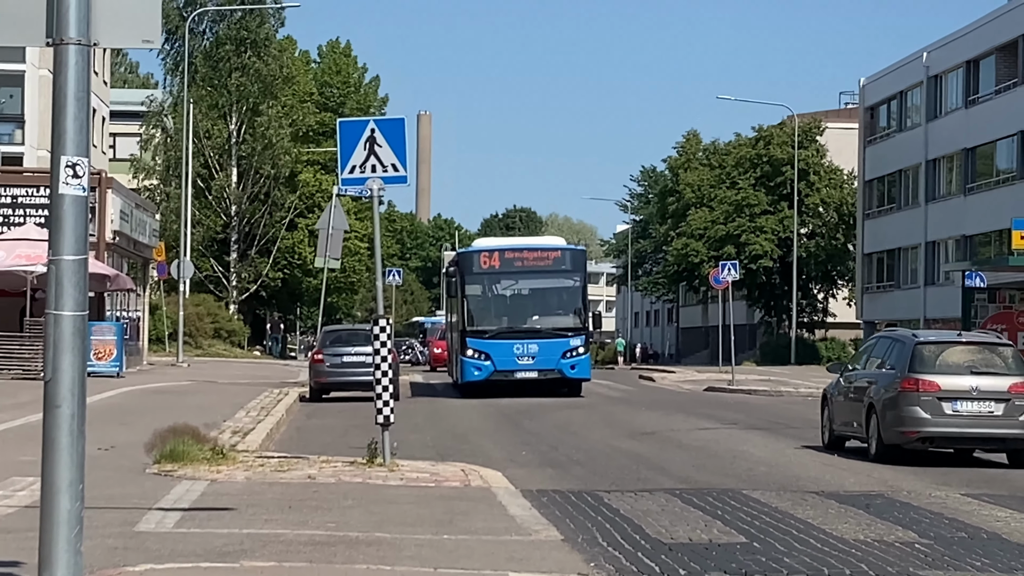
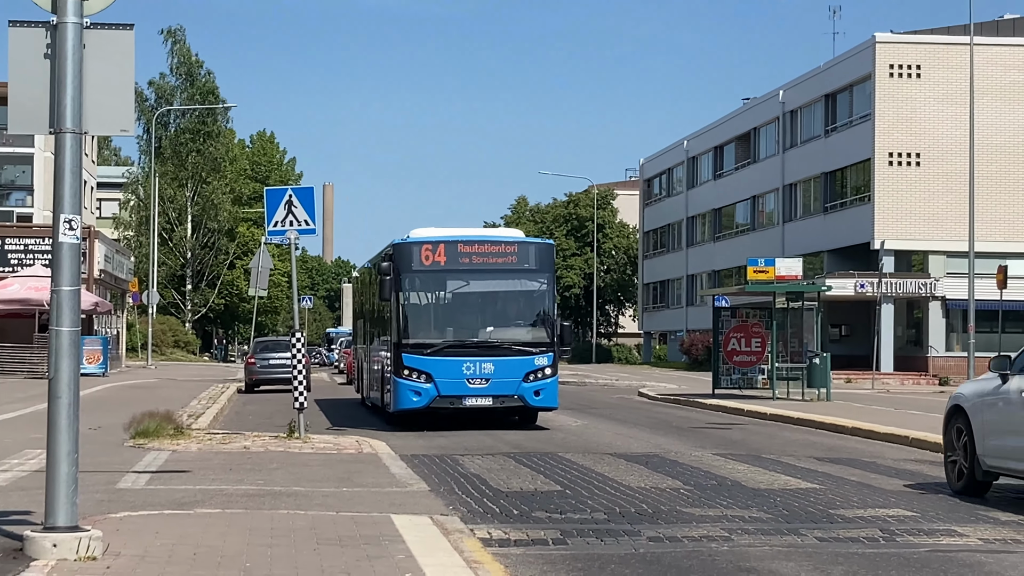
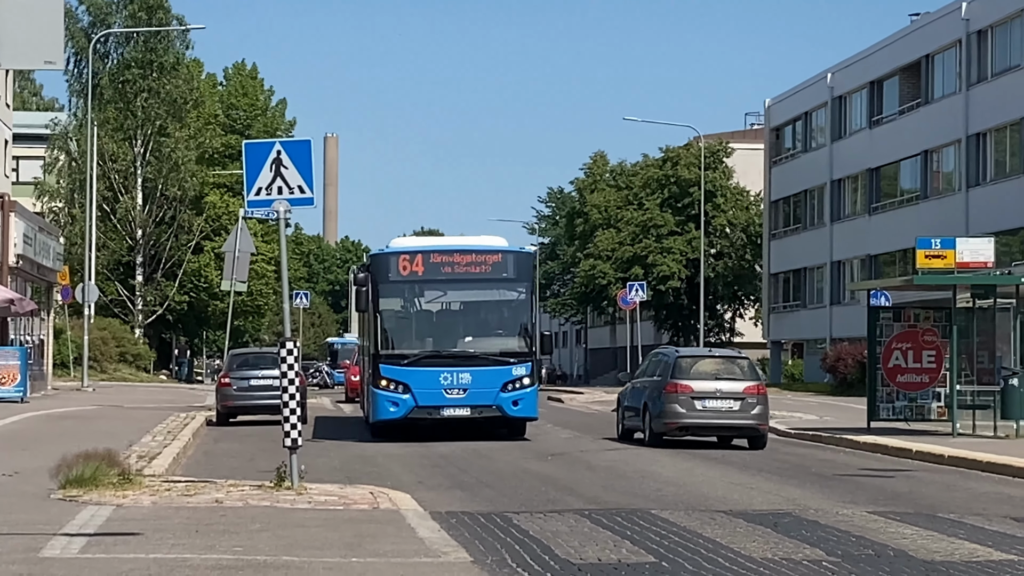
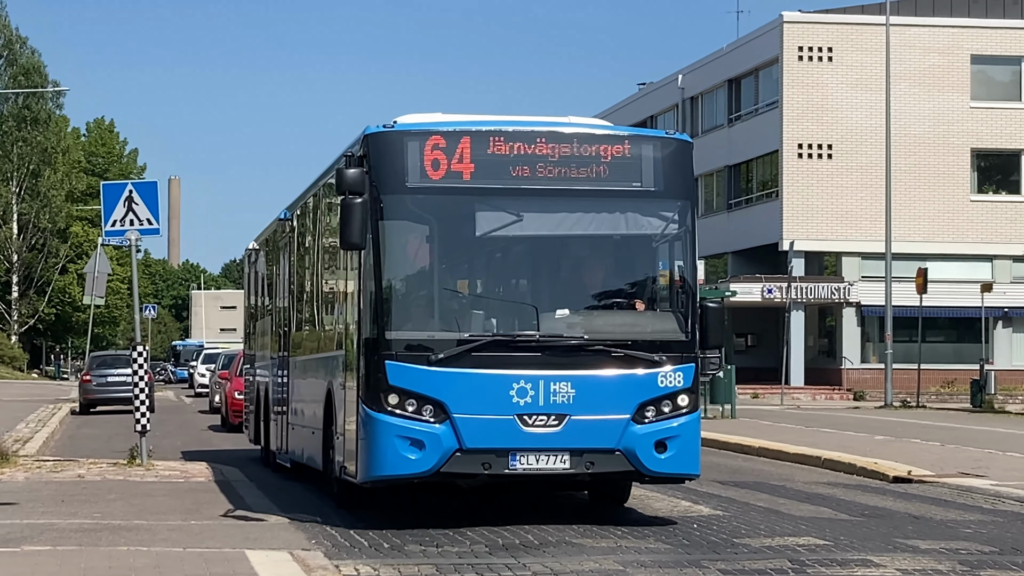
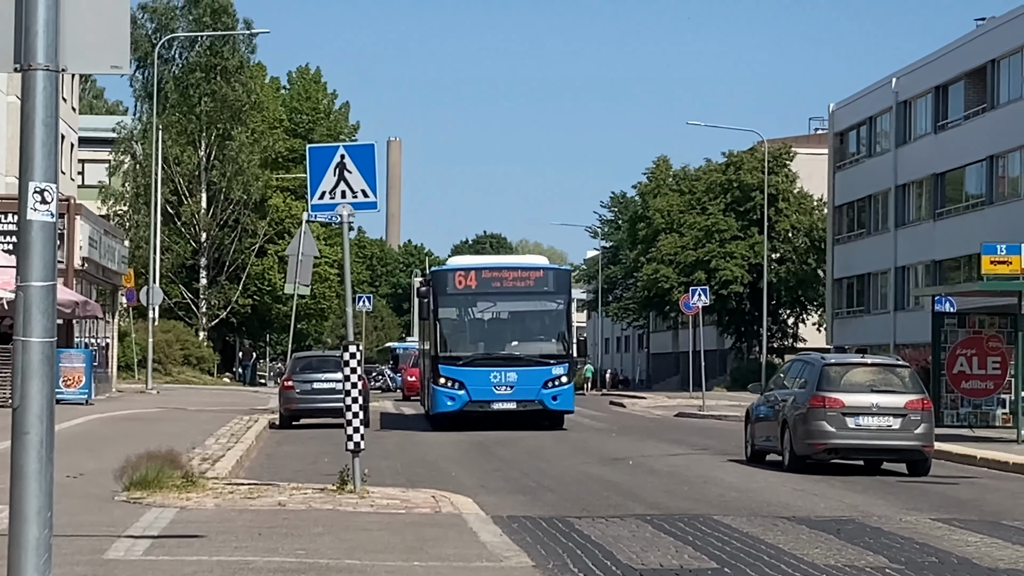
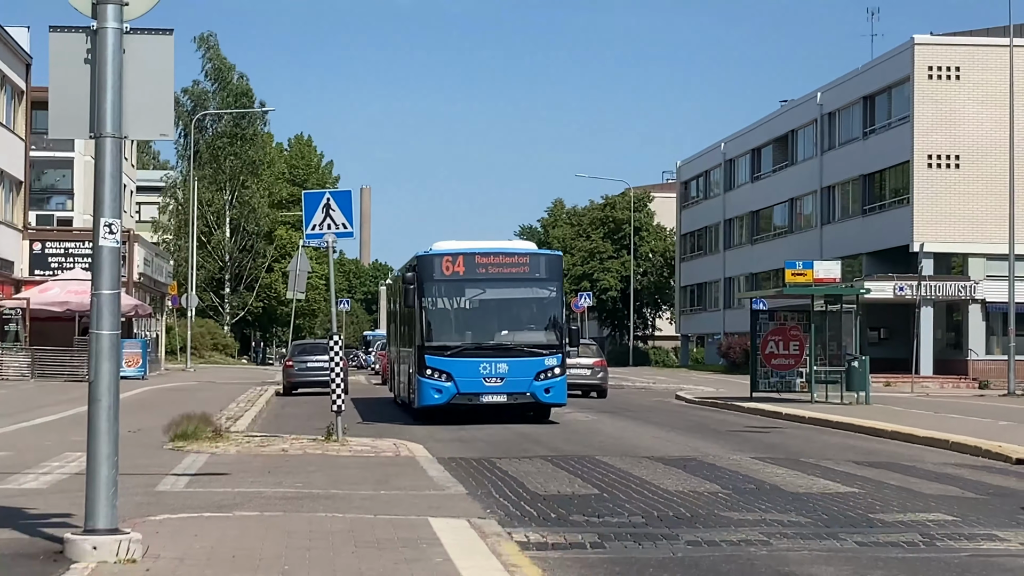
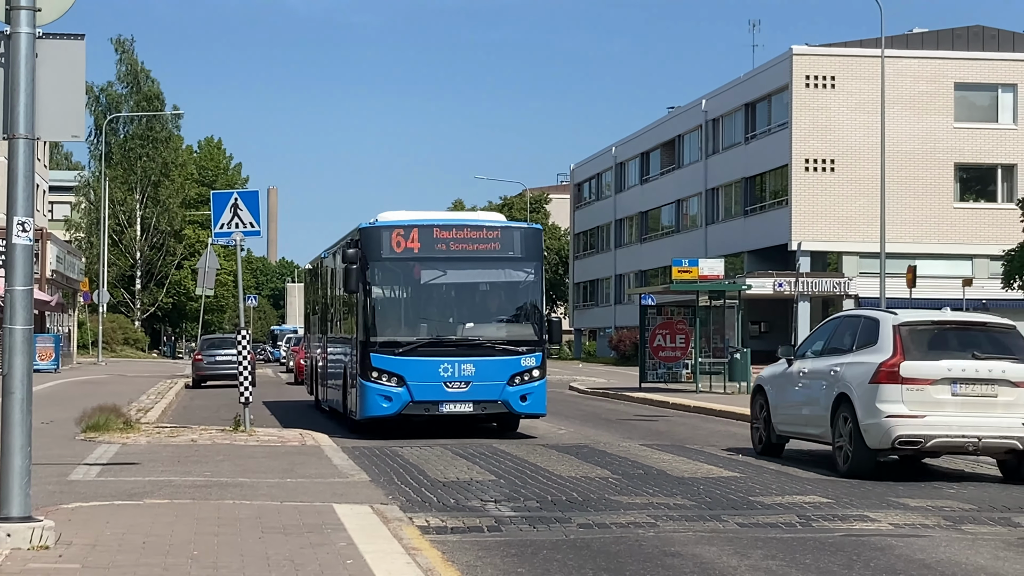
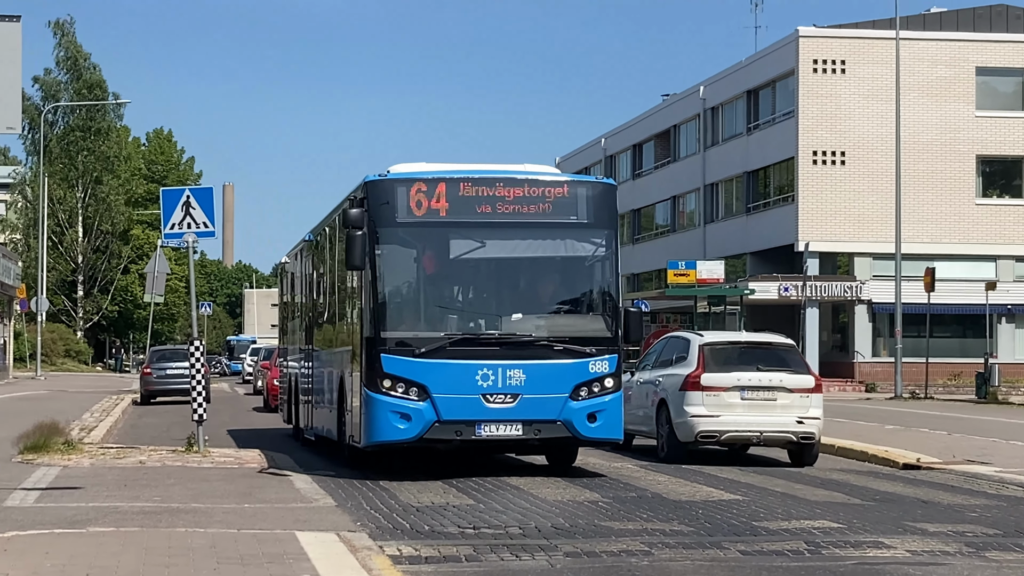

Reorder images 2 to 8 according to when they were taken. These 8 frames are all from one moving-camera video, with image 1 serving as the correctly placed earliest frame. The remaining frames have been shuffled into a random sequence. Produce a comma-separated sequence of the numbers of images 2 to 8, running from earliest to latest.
5, 3, 6, 2, 7, 8, 4
